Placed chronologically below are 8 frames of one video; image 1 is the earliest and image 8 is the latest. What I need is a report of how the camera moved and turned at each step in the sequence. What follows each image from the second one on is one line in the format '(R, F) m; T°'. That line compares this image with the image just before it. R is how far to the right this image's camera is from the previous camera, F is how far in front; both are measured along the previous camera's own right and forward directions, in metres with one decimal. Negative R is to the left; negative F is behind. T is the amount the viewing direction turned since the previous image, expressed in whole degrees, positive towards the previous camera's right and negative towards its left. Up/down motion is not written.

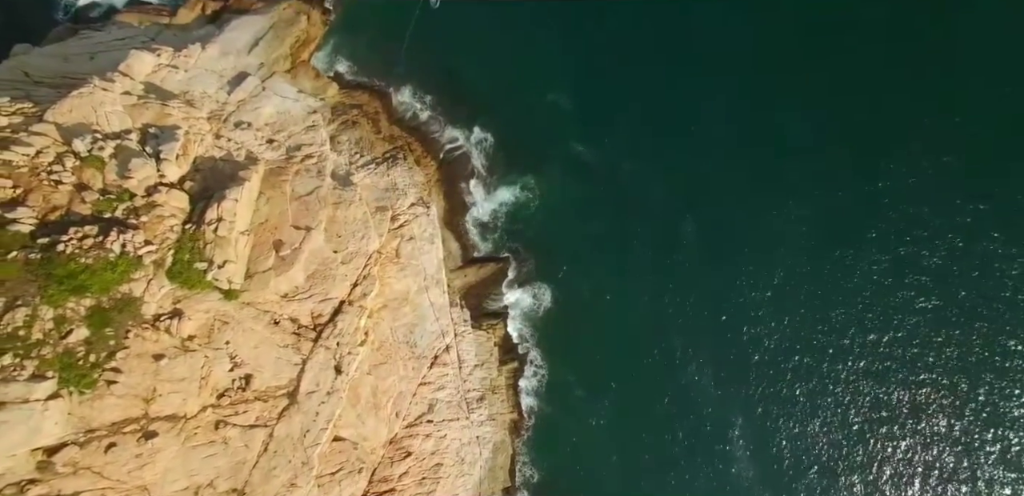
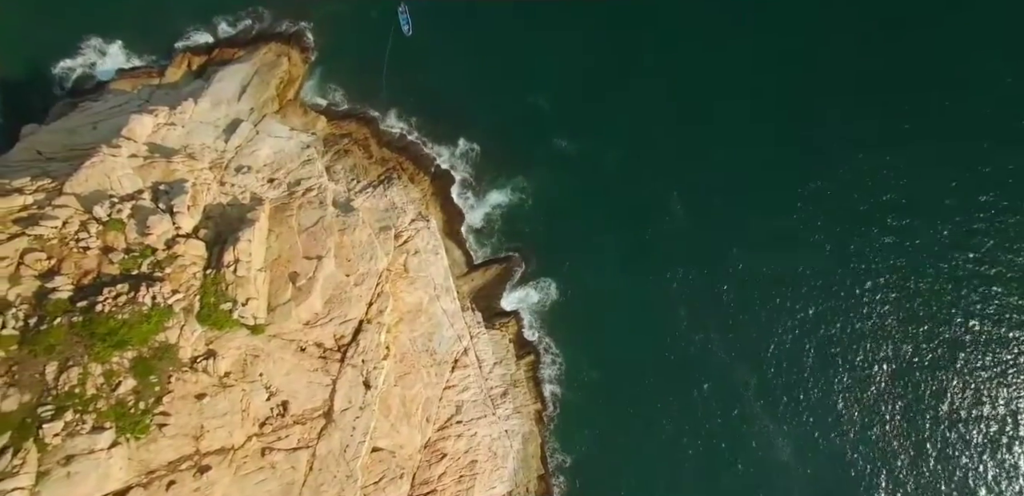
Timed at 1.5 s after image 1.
(+0.1, -2.4) m; 0°
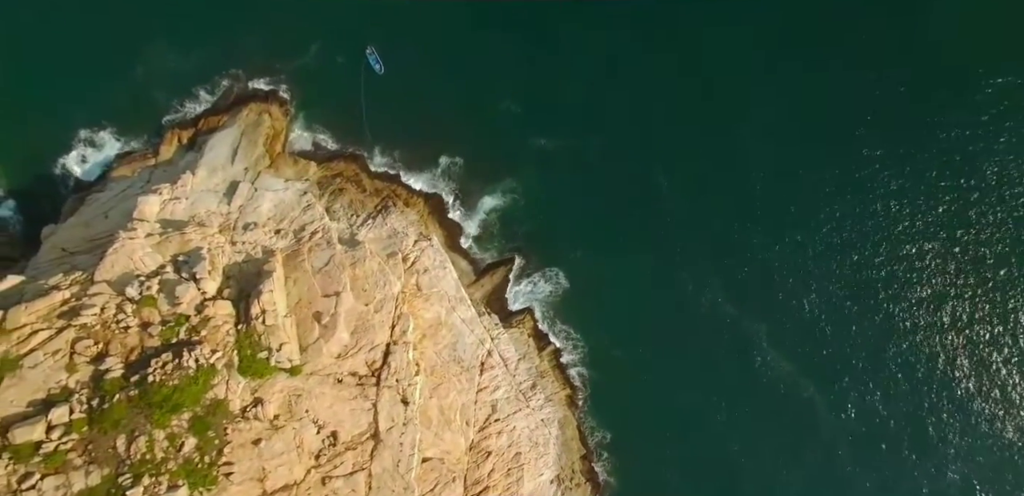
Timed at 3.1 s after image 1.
(+0.1, -2.7) m; 0°
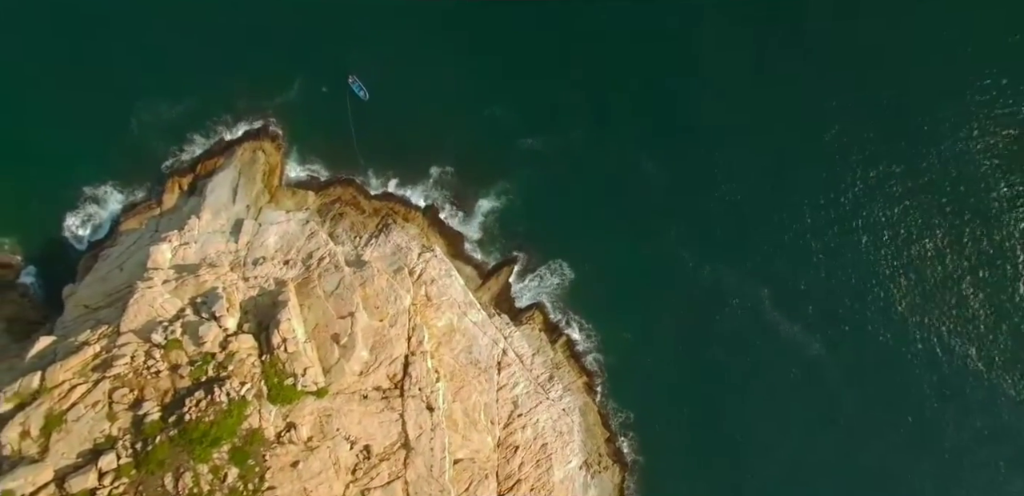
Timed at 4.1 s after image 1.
(+0.1, -1.7) m; 0°
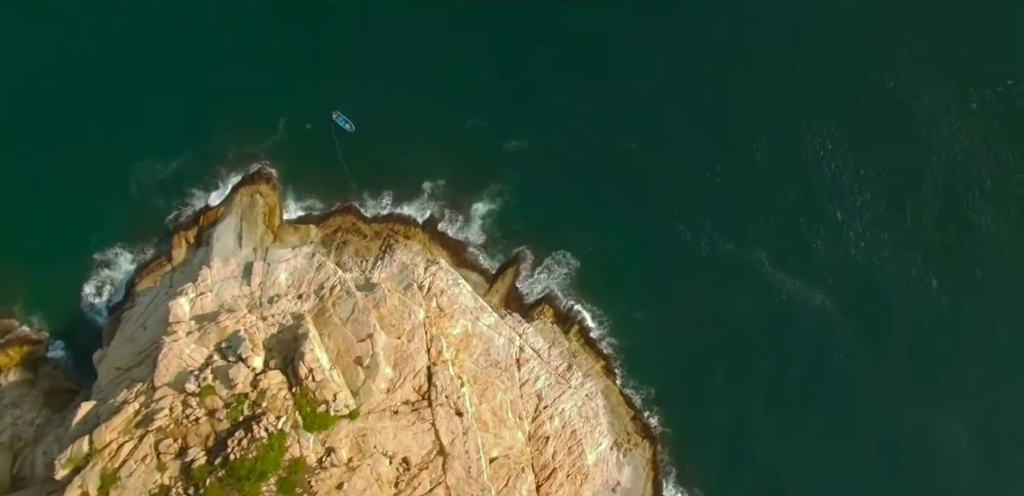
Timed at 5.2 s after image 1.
(+0.1, -1.8) m; 0°
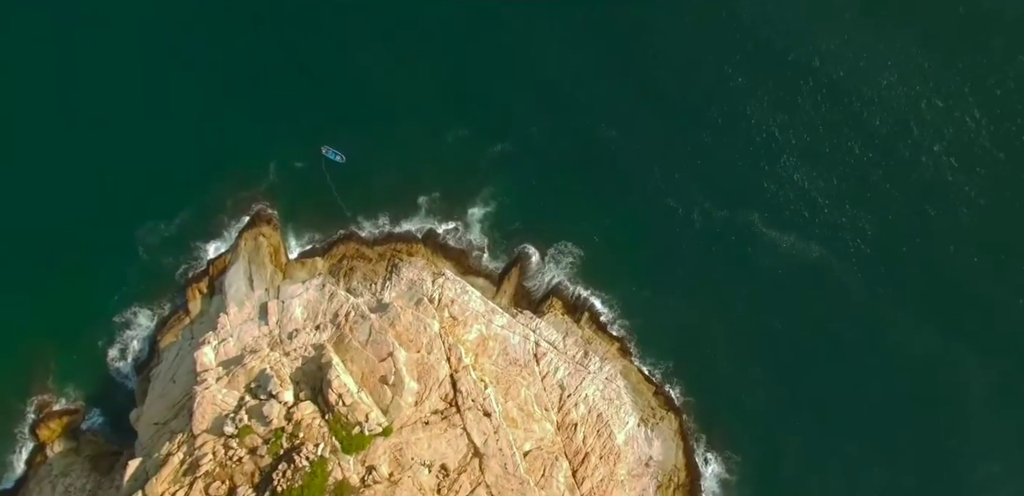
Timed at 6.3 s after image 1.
(+0.1, -1.8) m; 0°
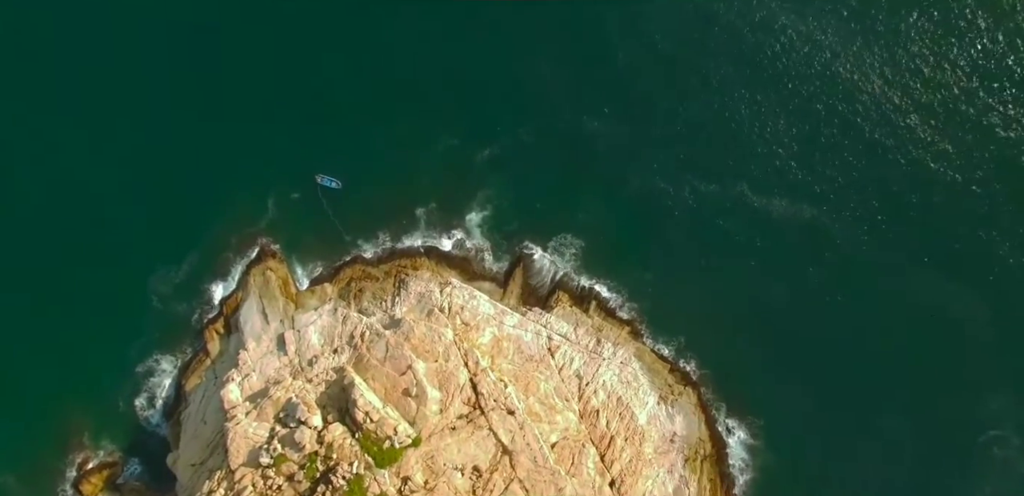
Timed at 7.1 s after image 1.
(0.0, -1.4) m; 0°
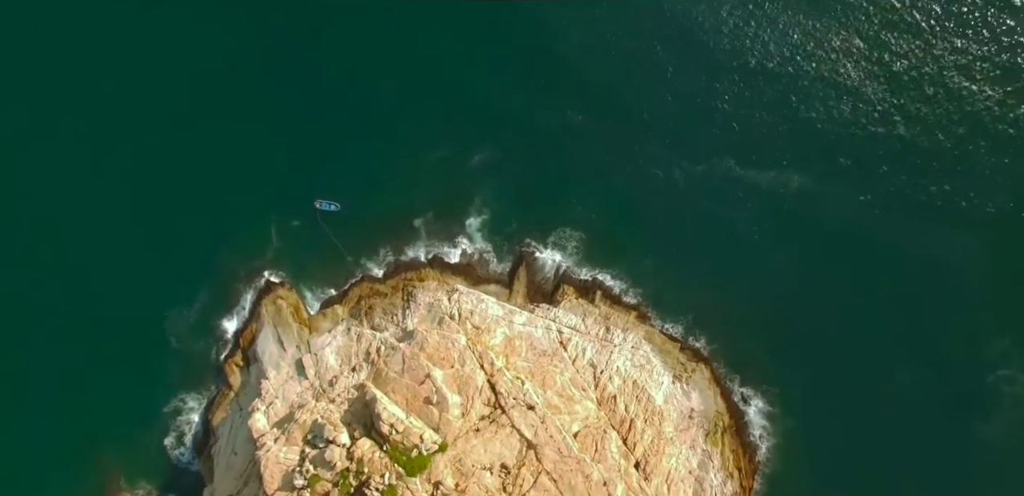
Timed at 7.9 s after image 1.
(0.0, -1.3) m; 0°
